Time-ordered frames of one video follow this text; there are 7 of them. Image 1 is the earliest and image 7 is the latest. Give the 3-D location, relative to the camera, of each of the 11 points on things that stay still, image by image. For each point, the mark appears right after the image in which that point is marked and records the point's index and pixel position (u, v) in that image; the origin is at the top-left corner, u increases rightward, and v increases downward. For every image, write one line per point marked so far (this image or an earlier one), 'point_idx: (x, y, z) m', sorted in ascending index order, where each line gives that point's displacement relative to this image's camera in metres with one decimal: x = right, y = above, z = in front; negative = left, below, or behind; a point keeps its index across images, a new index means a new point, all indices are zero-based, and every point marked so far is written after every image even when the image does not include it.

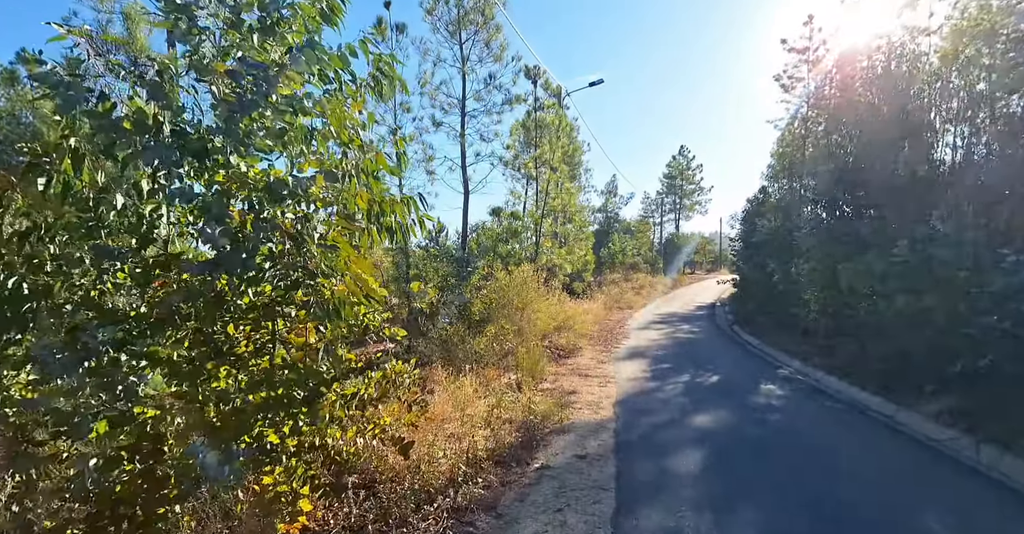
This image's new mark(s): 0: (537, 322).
0: (+0.4, -1.1, +8.6) m
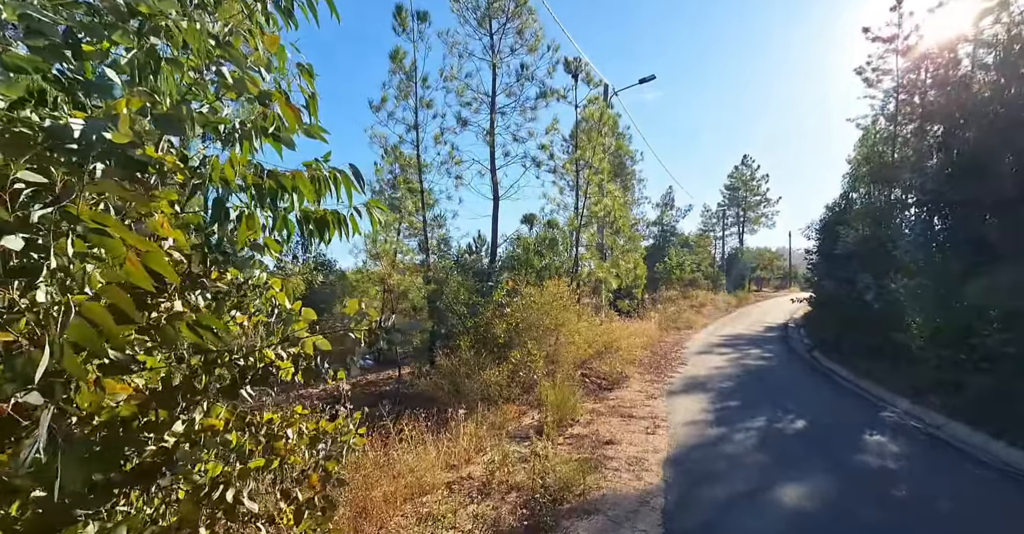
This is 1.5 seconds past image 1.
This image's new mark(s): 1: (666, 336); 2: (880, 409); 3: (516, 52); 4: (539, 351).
0: (+0.9, -1.3, +7.3) m
1: (+5.1, -2.3, +15.8) m
2: (+5.7, -2.2, +7.4) m
3: (+0.1, +4.2, +9.3) m
4: (+0.4, -1.2, +6.6) m
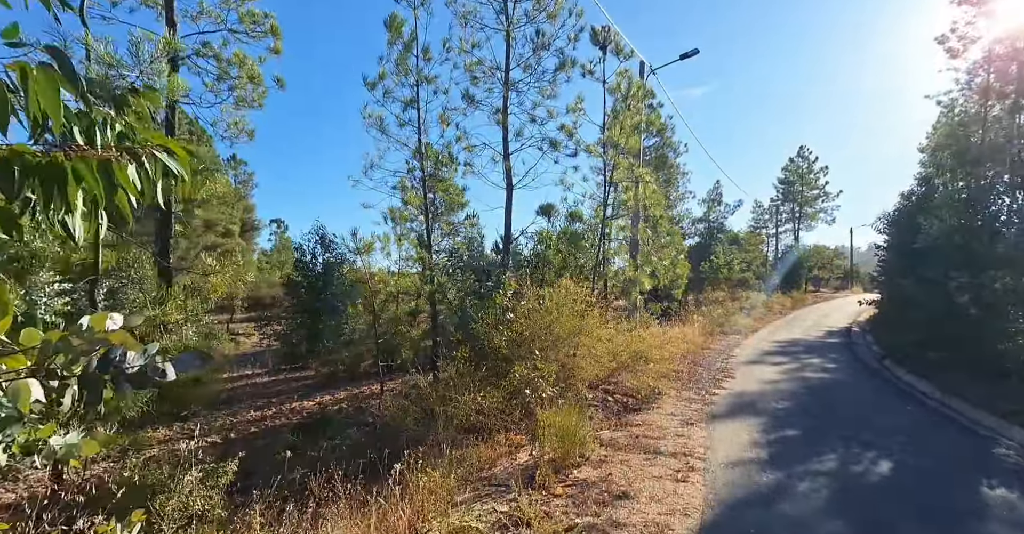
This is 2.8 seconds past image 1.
0: (+1.0, -1.3, +6.1) m
1: (+5.9, -2.2, +14.2) m
2: (+5.8, -2.2, +5.8) m
3: (+0.3, +4.3, +8.2) m
4: (+0.4, -1.2, +5.4) m
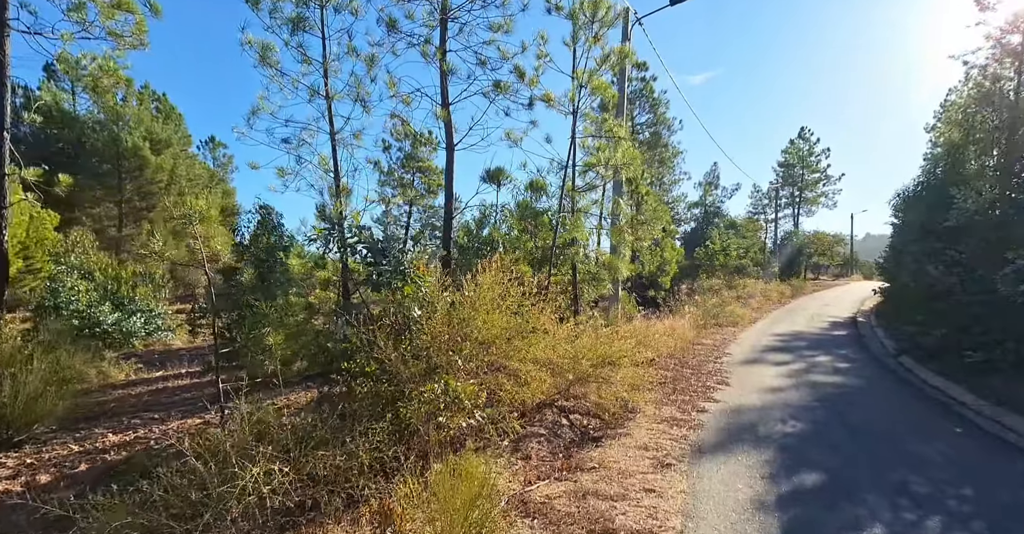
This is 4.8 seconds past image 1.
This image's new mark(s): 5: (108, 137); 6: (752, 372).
0: (+0.1, -1.1, +4.4) m
1: (+5.1, -1.8, +12.5) m
2: (+4.9, -2.0, +4.1) m
3: (-0.5, +4.5, +6.3) m
4: (-0.4, -1.0, +3.7) m
5: (-14.3, +4.8, +17.2) m
6: (+4.4, -1.9, +8.8) m
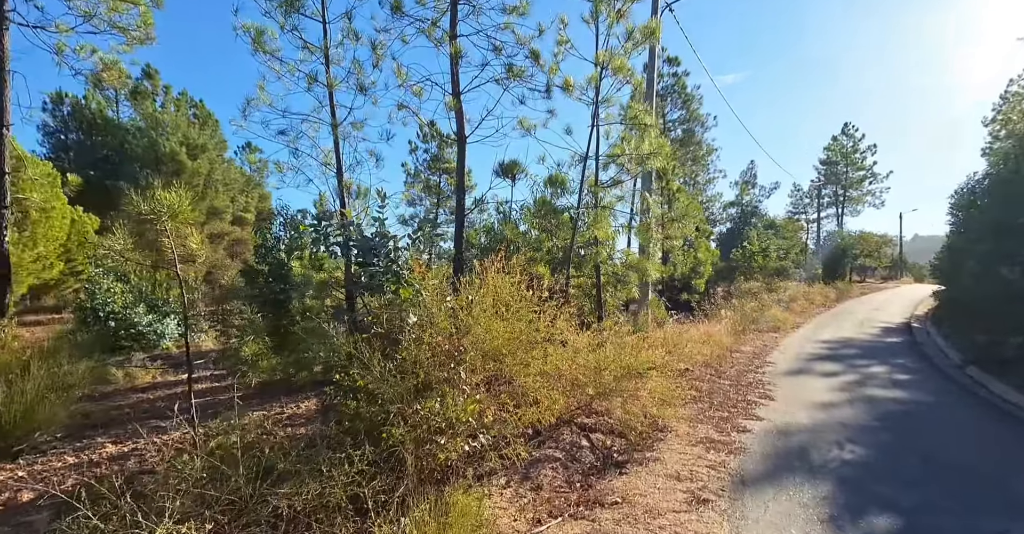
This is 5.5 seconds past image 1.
0: (+0.2, -1.1, +3.8) m
1: (+5.6, -1.9, +11.6) m
2: (+5.0, -2.0, +3.2) m
3: (-0.3, +4.5, +5.8) m
4: (-0.4, -1.0, +3.1) m
5: (-13.4, +4.7, +17.6) m
6: (+4.8, -2.0, +7.9) m
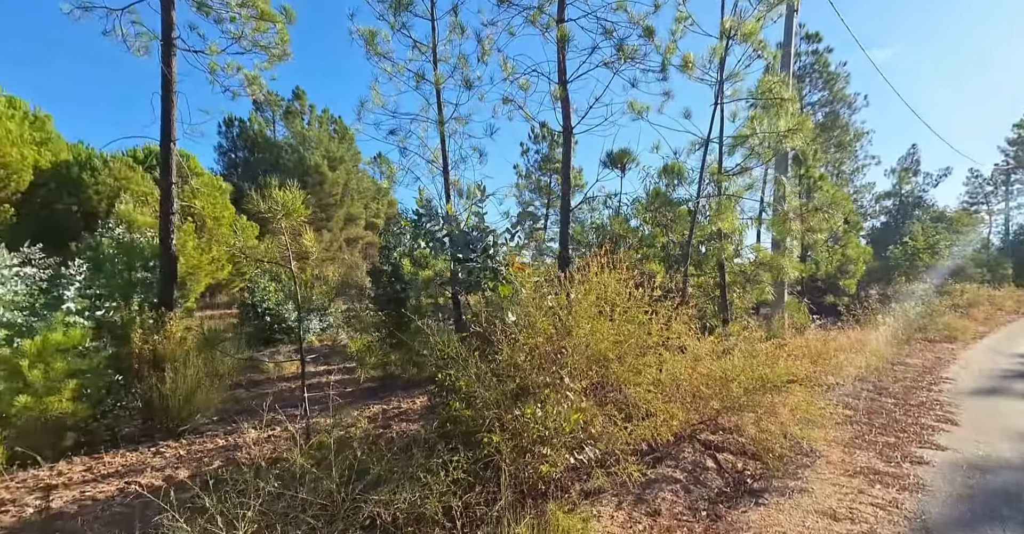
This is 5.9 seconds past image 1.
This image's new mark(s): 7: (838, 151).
0: (+1.0, -1.0, +3.4) m
1: (+8.1, -1.8, +9.7) m
2: (+5.5, -1.9, +1.7) m
3: (+0.9, +4.5, +5.5) m
4: (+0.2, -0.9, +2.8) m
5: (-9.2, +4.5, +19.9) m
6: (+6.4, -1.9, +6.3) m
7: (+12.8, +4.6, +18.9) m
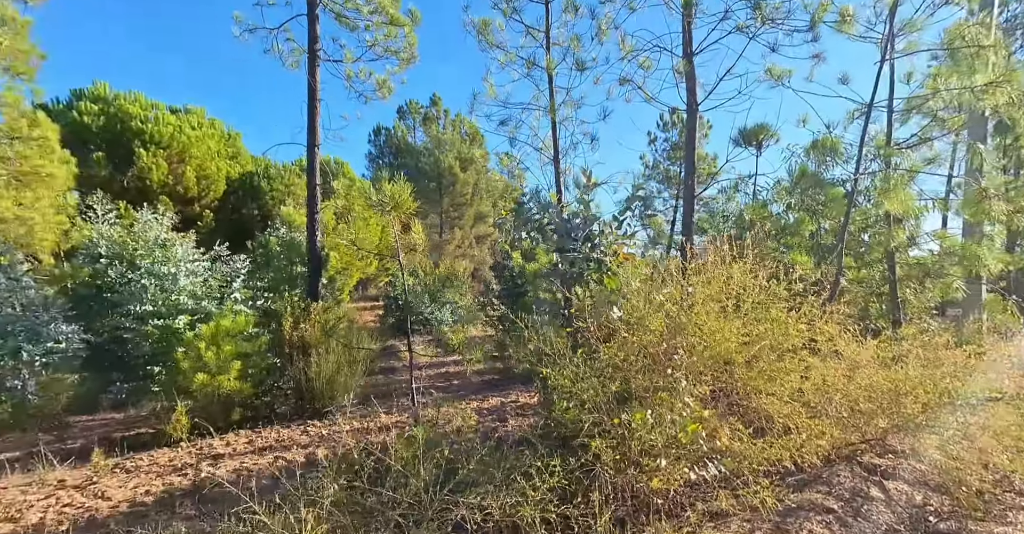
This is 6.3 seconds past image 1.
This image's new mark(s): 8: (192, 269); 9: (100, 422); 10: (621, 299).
0: (+1.7, -0.9, +2.8) m
1: (+10.1, -1.6, +7.1) m
2: (+5.6, -1.8, +0.1) m
3: (+2.0, +4.6, +4.8) m
4: (+0.8, -0.9, +2.5) m
5: (-4.0, +4.6, +21.3) m
6: (+7.6, -1.7, +4.3) m
7: (+17.0, +4.9, +14.8) m
8: (-4.2, 0.0, +6.2) m
9: (-4.9, -1.9, +5.7) m
10: (+0.8, -0.2, +3.1) m
